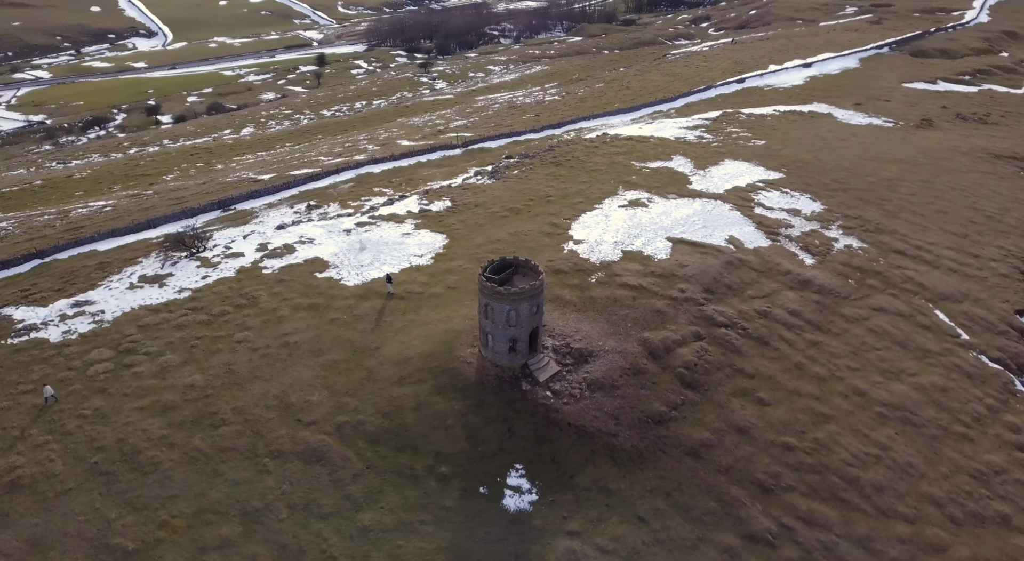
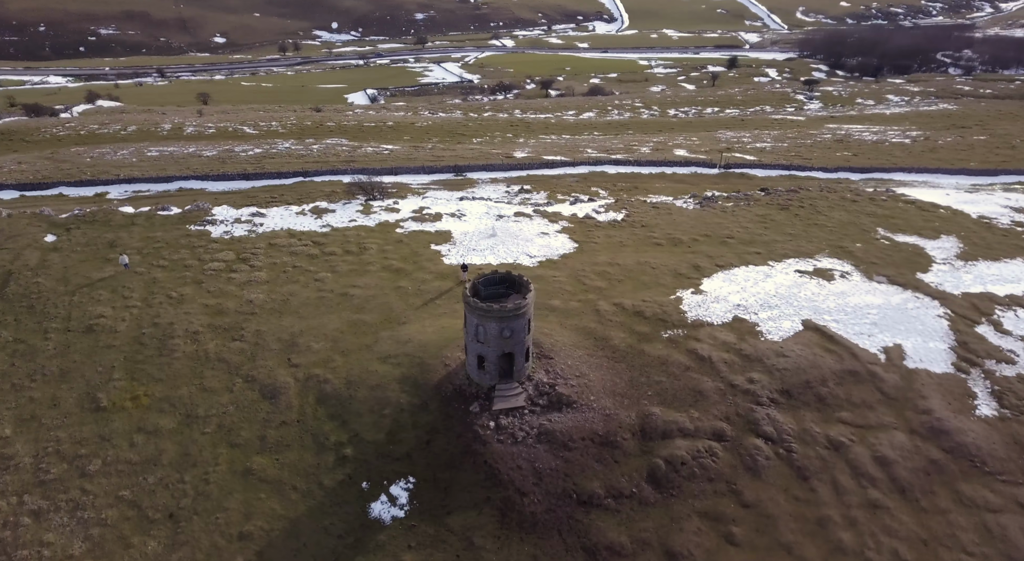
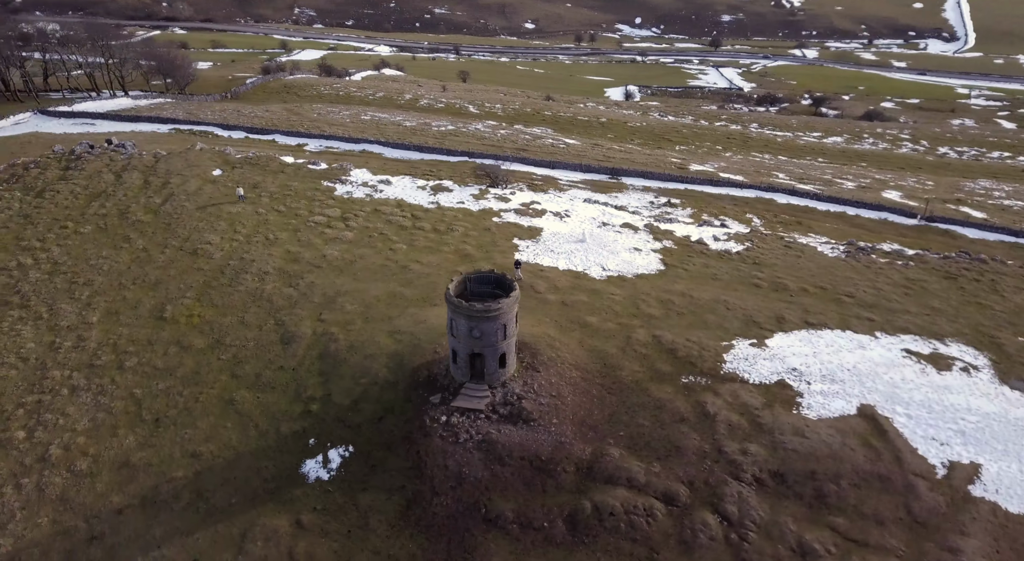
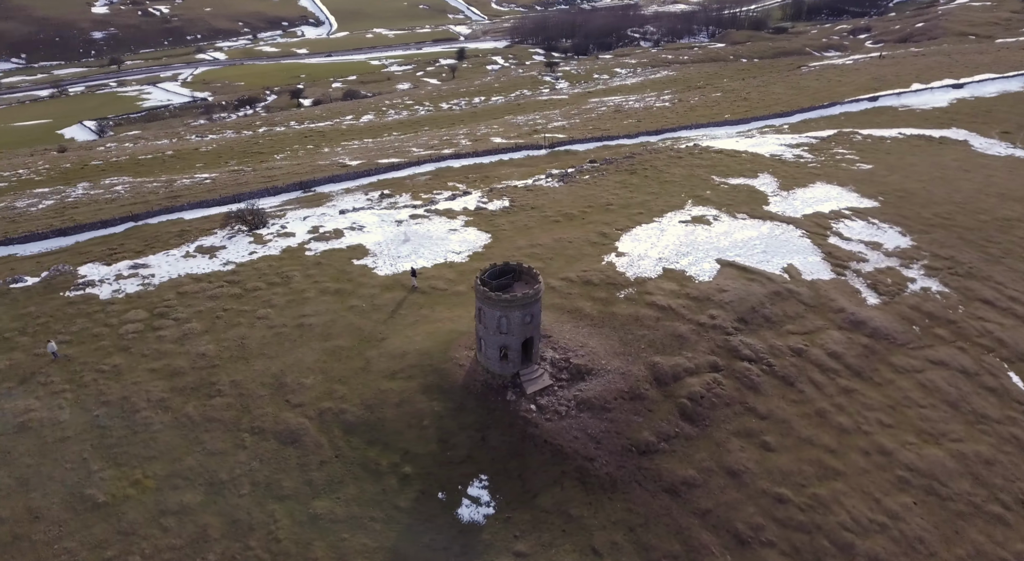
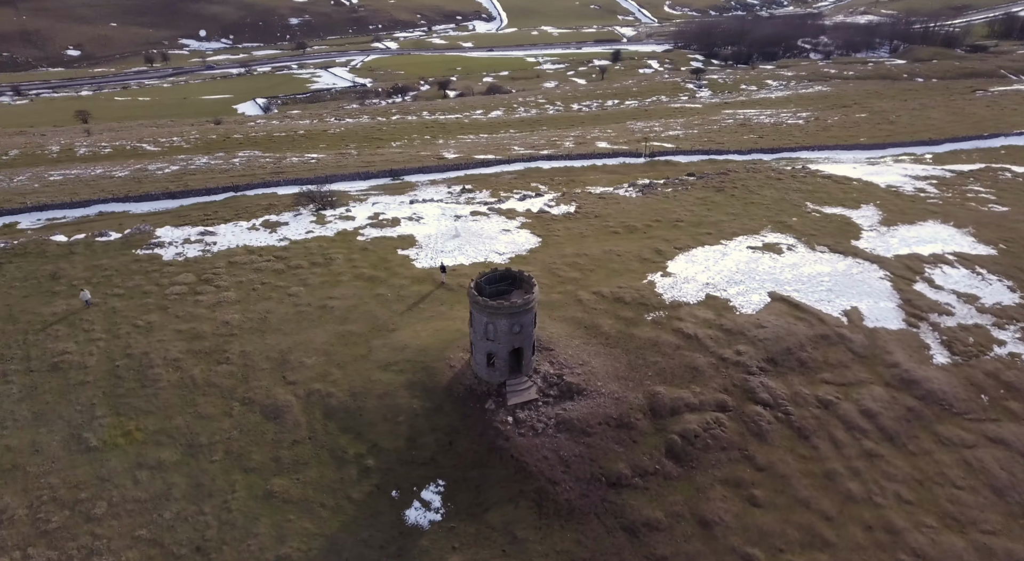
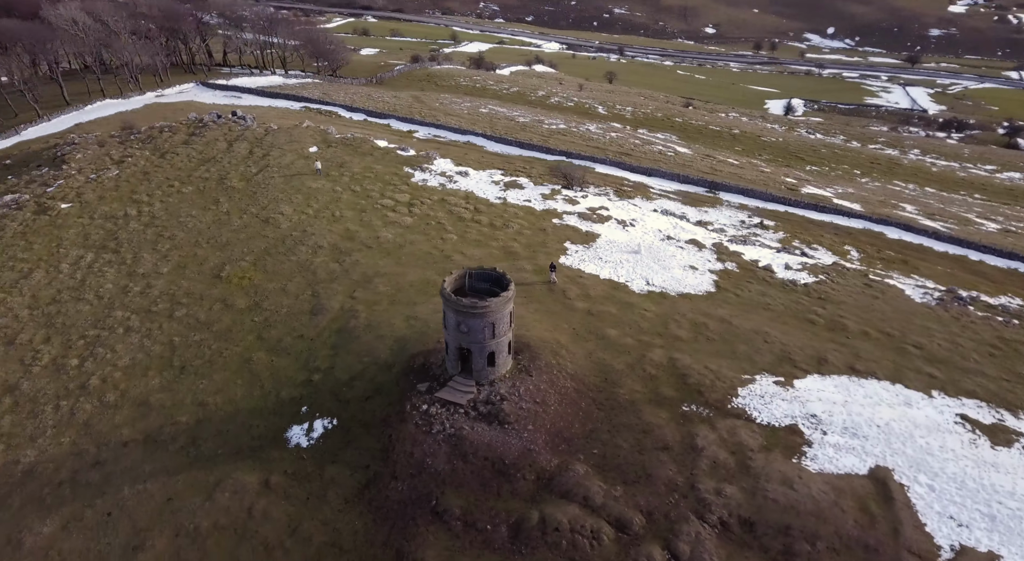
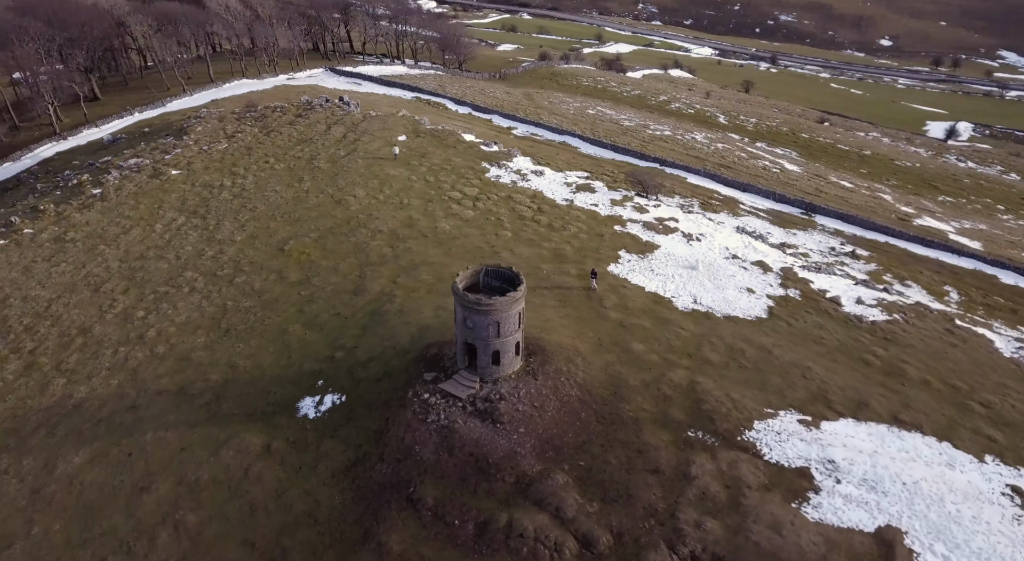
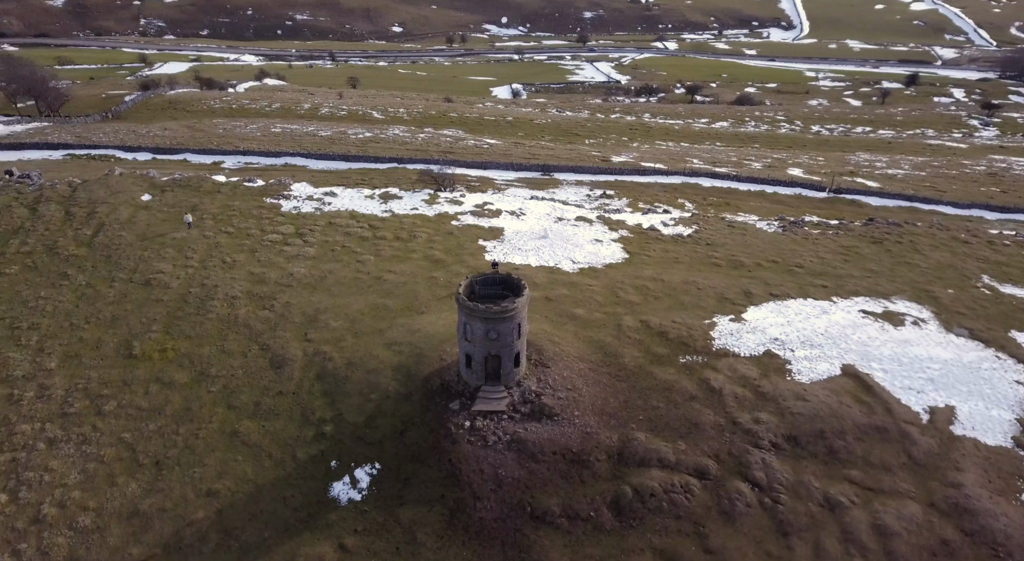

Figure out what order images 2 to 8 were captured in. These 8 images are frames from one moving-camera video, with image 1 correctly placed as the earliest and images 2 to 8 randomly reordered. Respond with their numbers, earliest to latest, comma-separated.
4, 5, 2, 8, 3, 6, 7
